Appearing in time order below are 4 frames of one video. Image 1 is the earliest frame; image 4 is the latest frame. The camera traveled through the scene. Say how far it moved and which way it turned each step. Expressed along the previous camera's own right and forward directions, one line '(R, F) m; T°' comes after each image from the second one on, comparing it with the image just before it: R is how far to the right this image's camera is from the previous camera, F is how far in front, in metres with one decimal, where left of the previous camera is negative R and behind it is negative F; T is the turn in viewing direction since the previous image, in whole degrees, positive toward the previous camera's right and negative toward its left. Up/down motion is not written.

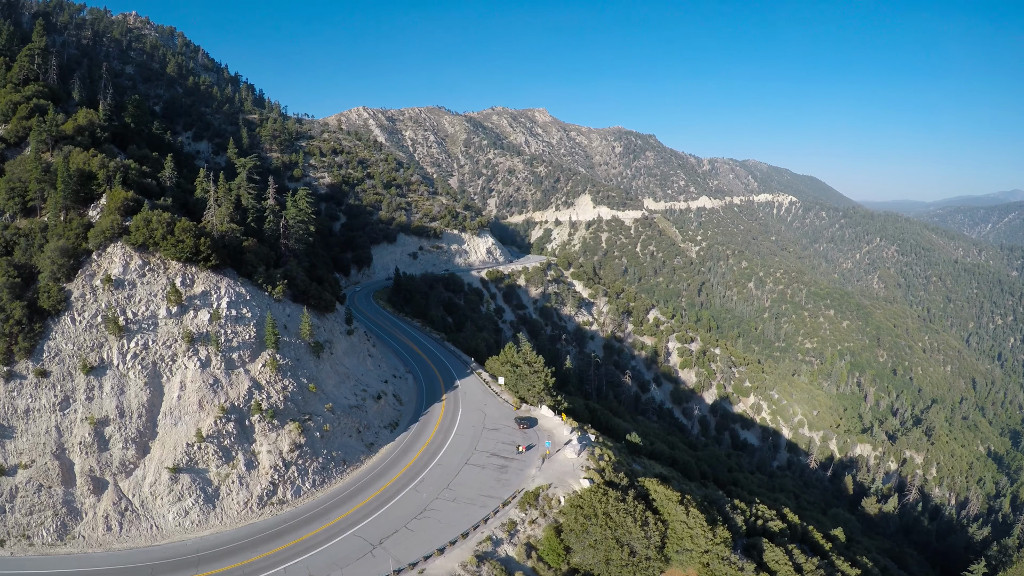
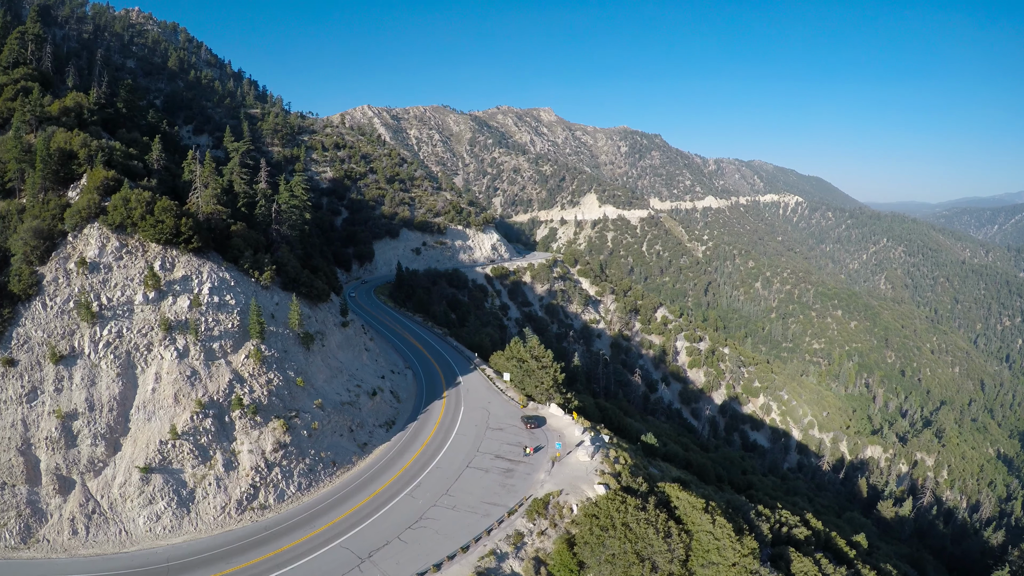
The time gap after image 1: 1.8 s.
(-0.1, +2.4) m; -1°
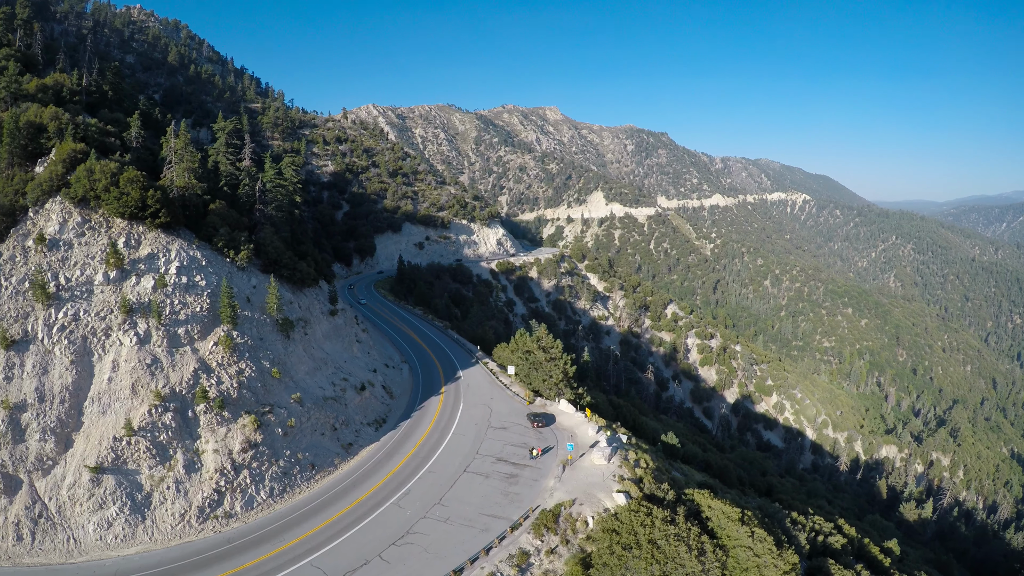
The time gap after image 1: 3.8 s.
(+0.1, +3.1) m; -1°
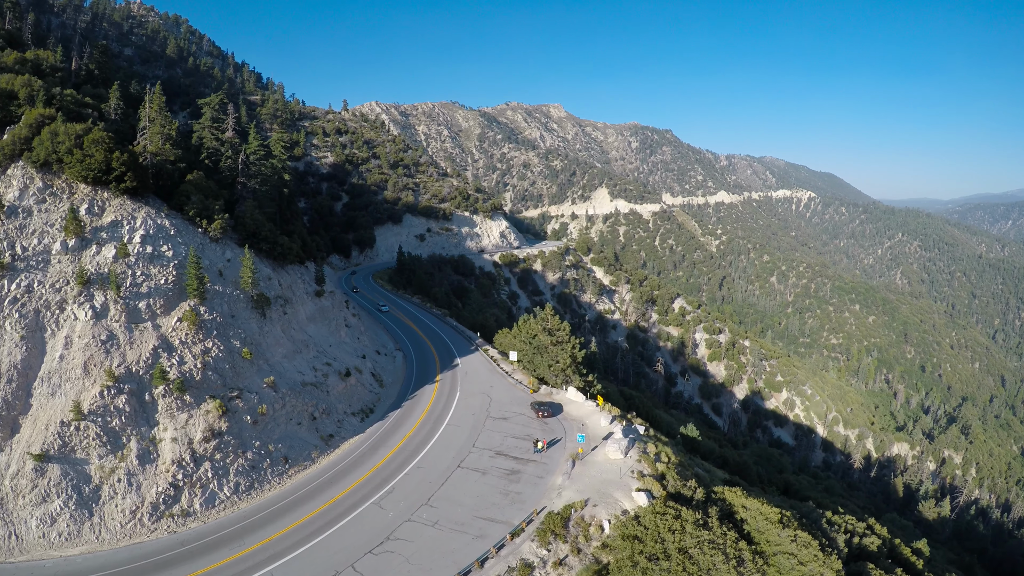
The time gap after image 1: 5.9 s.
(+0.1, +2.7) m; -1°
